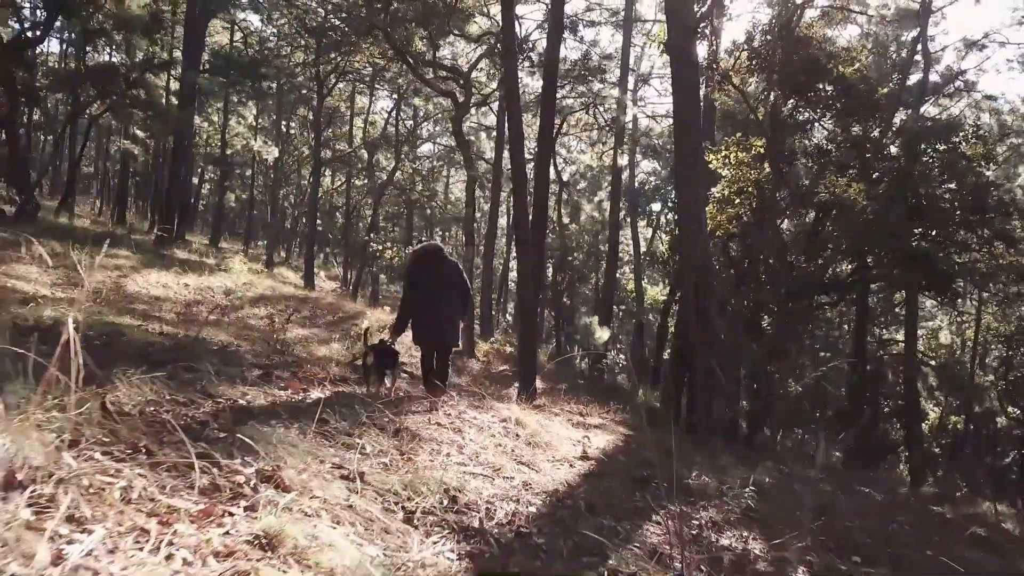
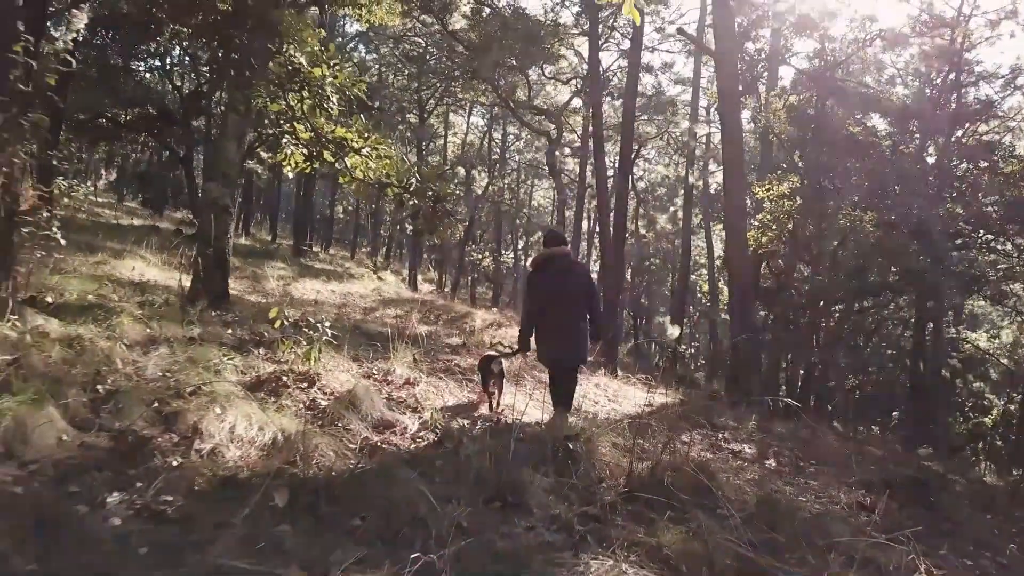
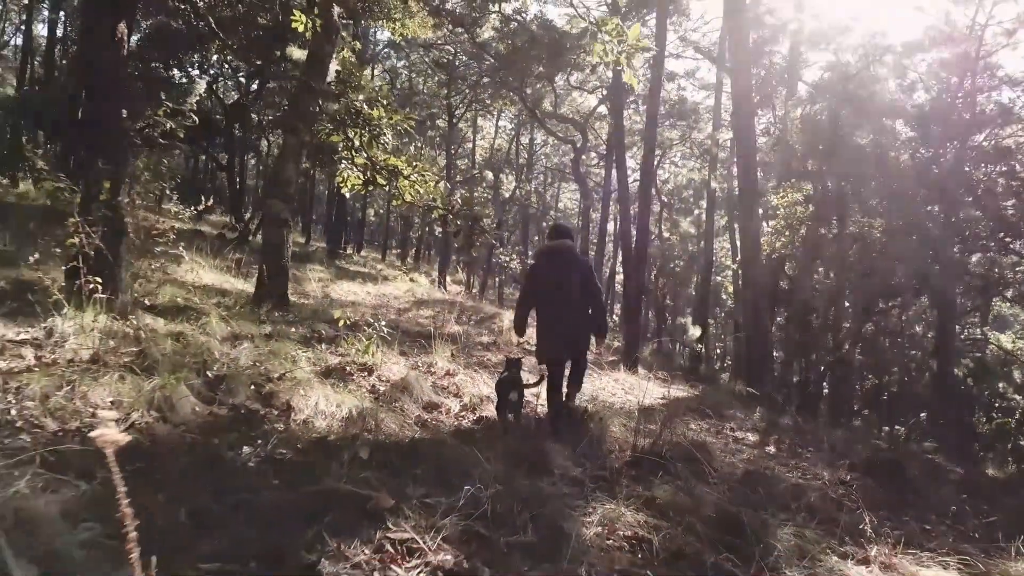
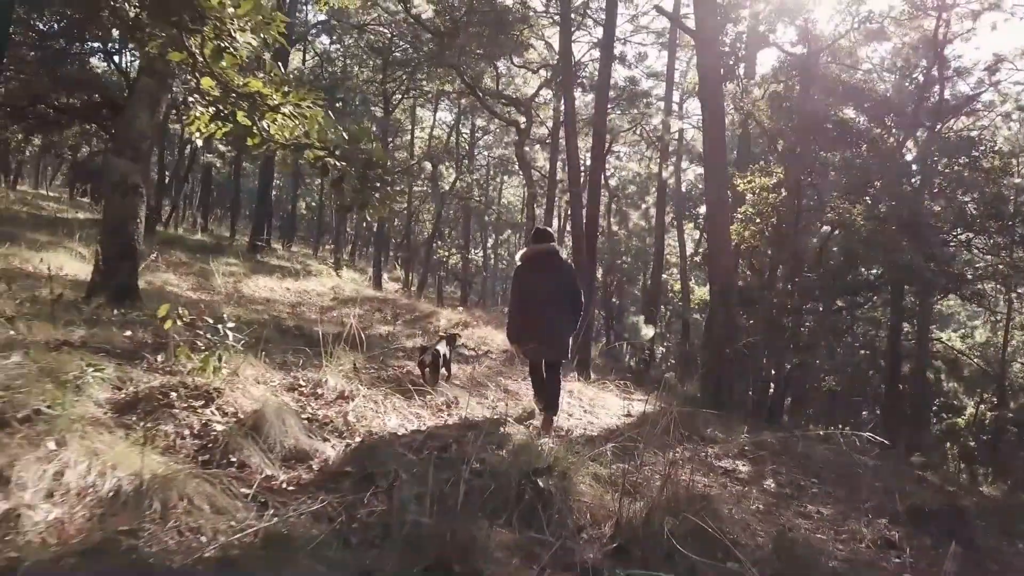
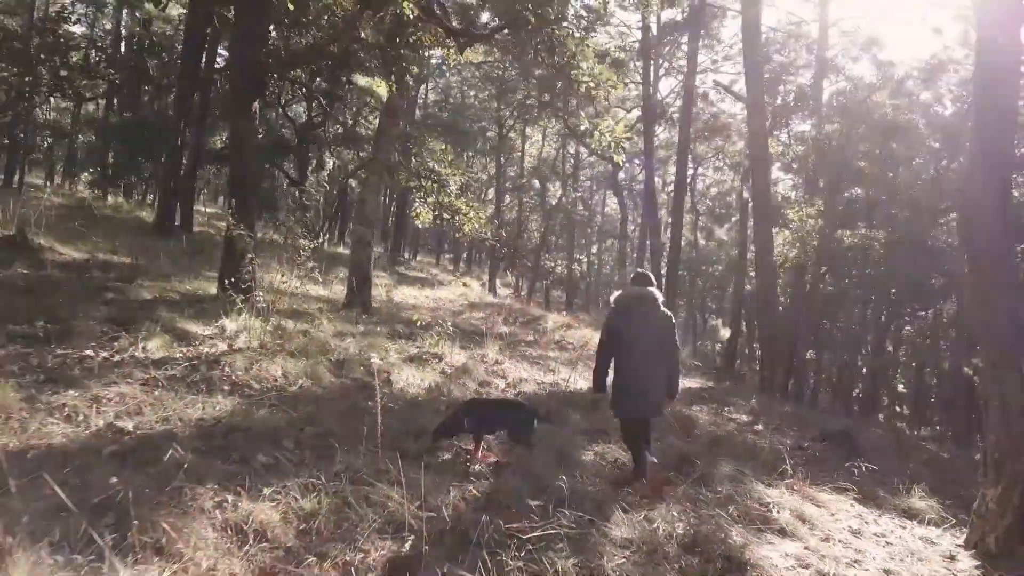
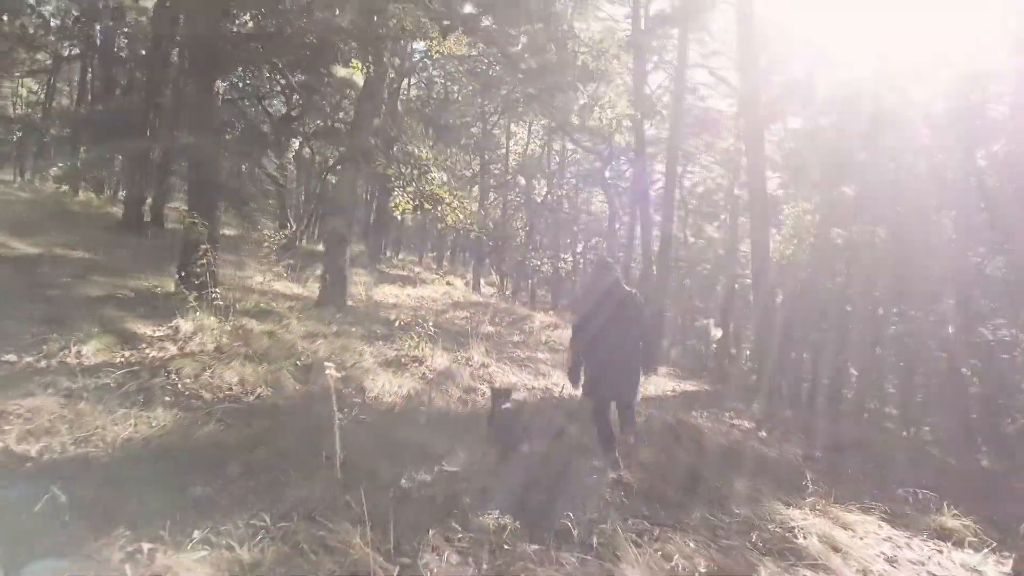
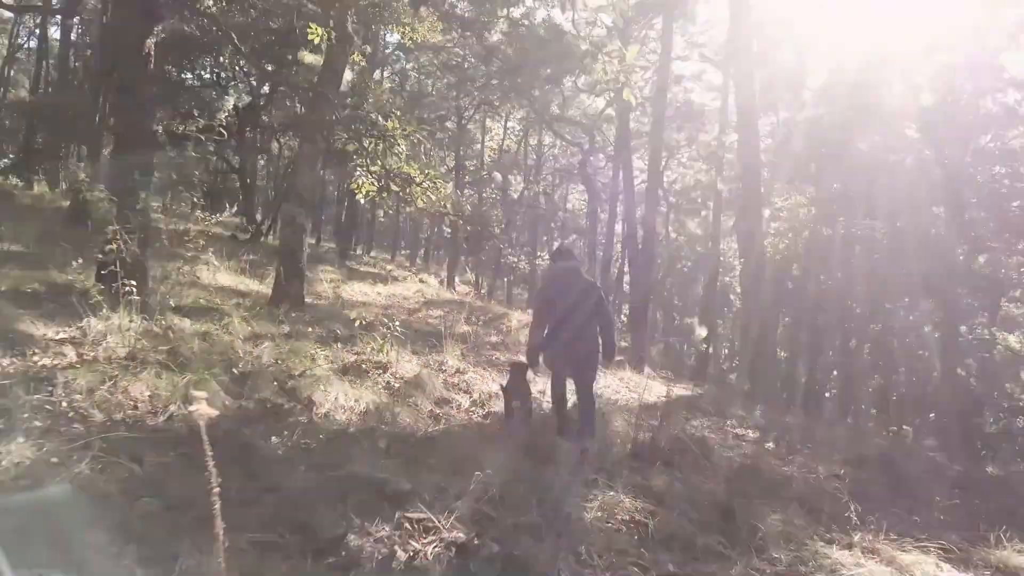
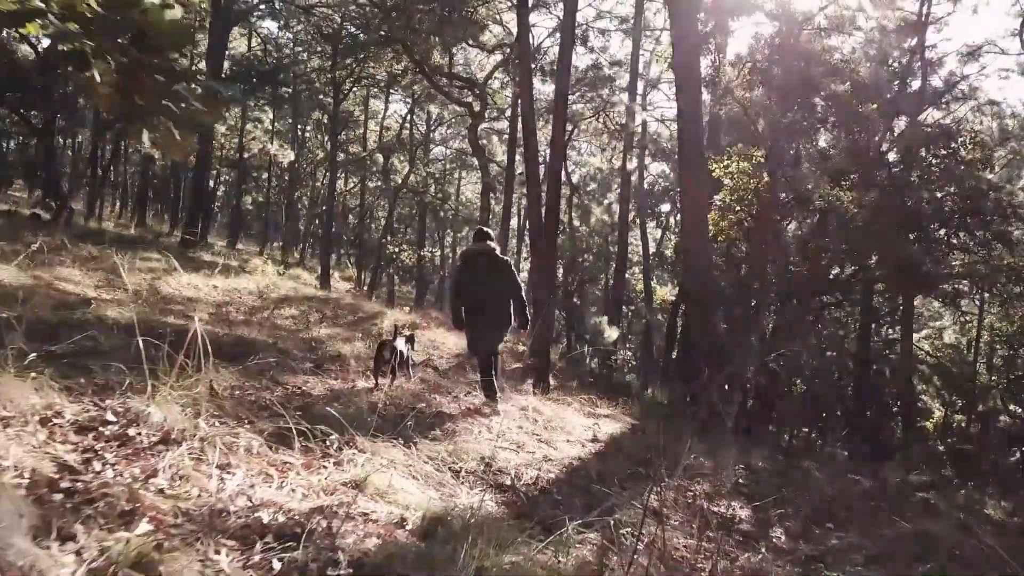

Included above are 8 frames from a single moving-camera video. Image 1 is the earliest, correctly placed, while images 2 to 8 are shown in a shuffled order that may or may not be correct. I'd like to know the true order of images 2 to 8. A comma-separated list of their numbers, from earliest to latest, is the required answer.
8, 4, 2, 3, 7, 6, 5
